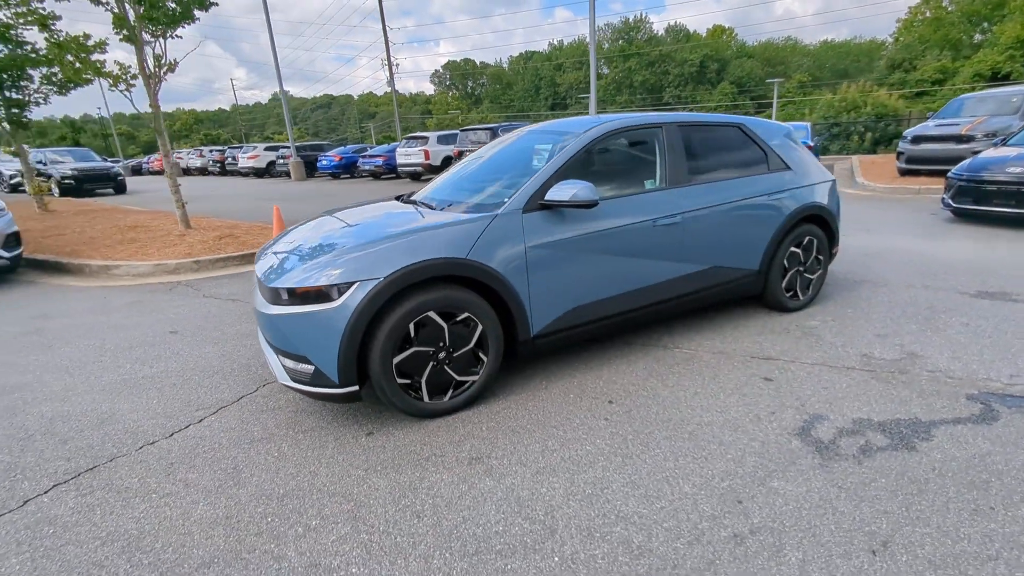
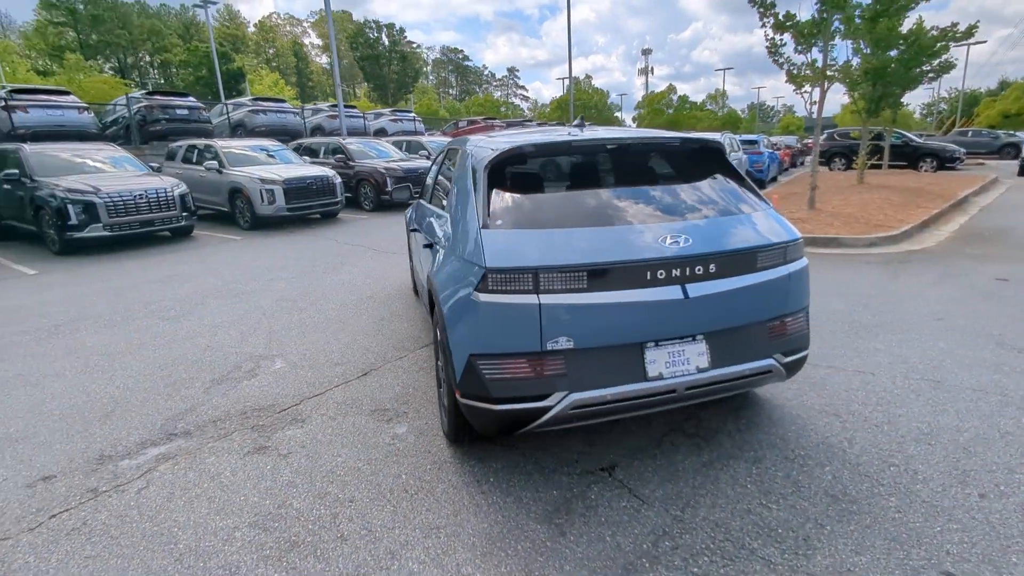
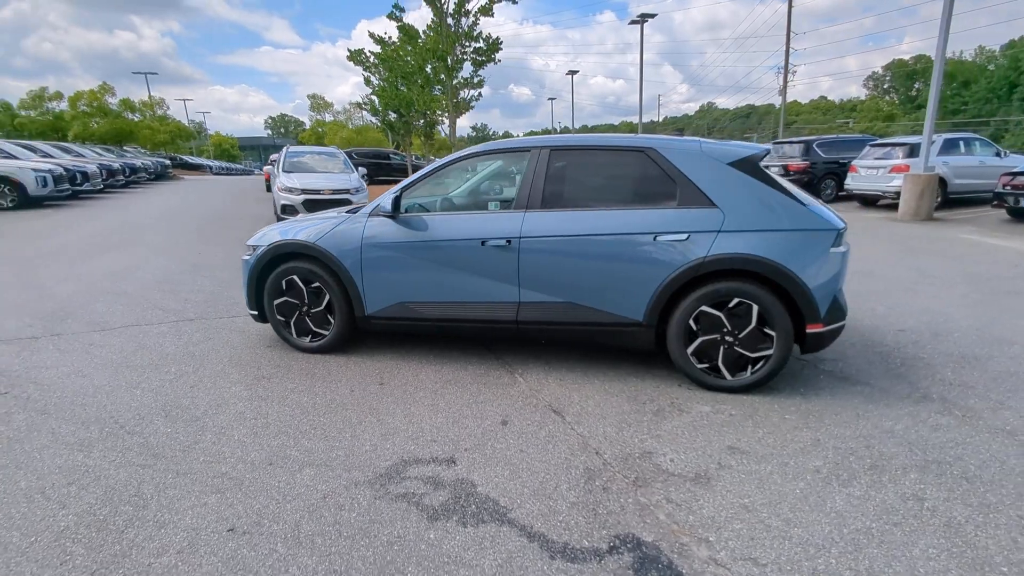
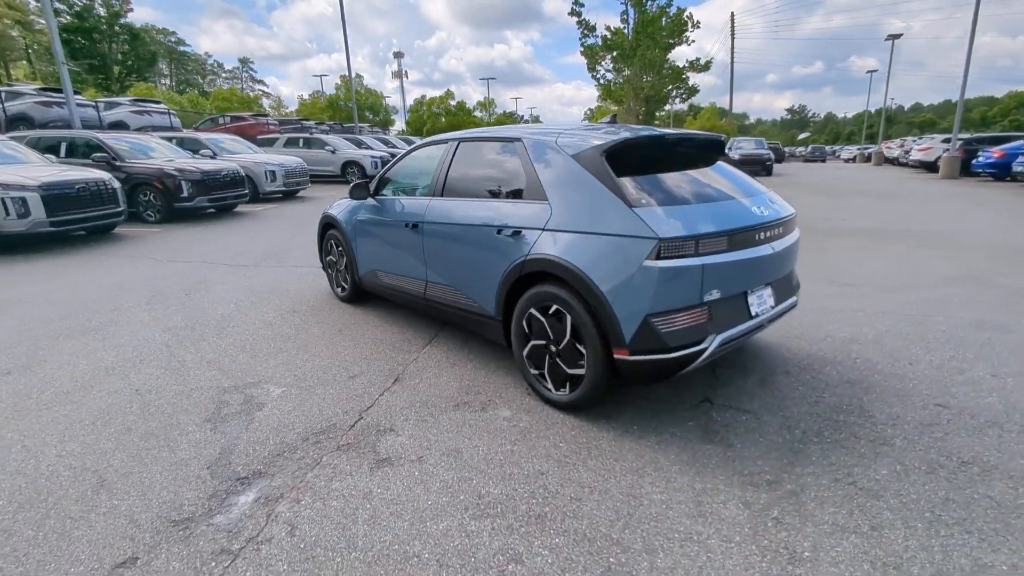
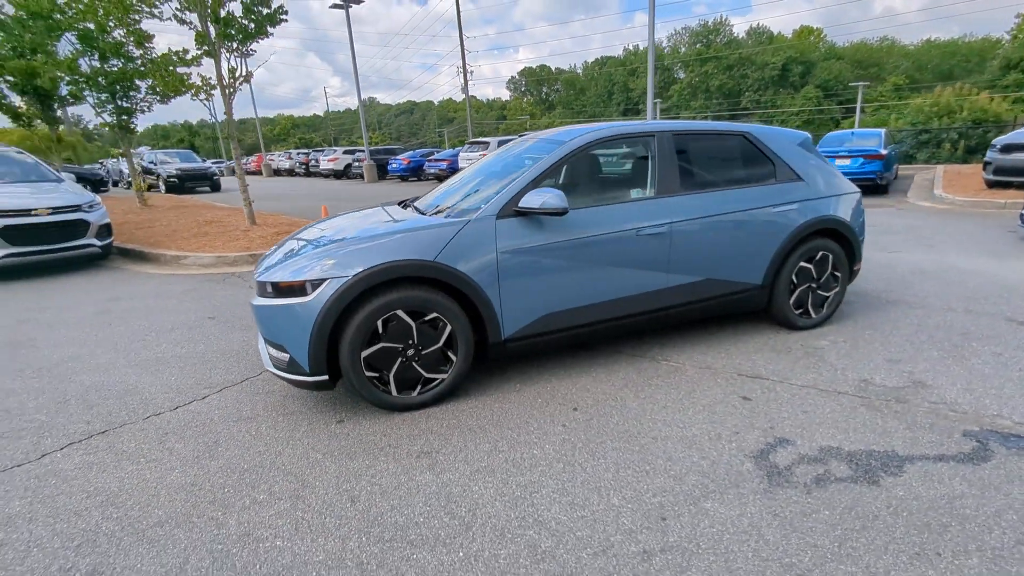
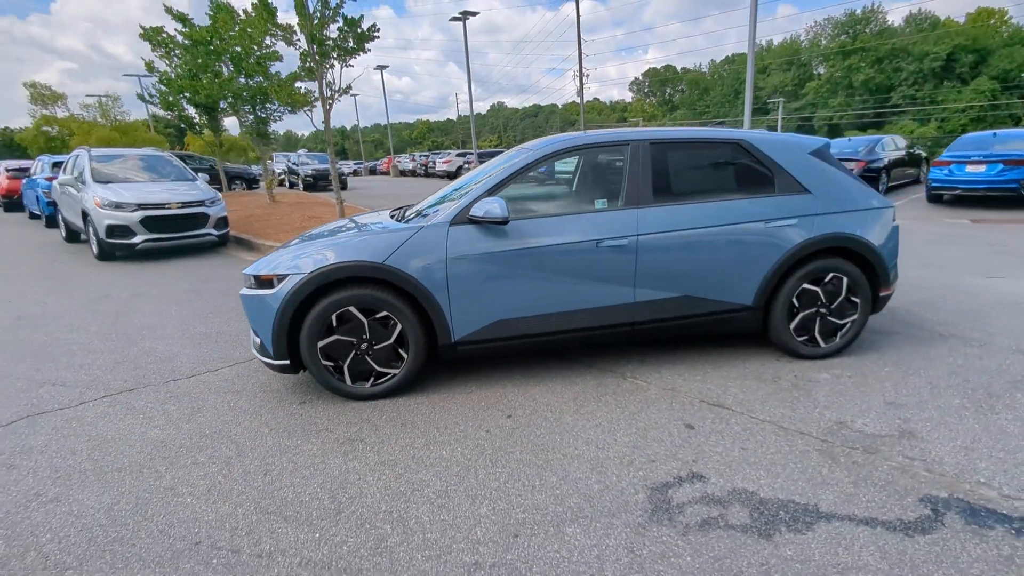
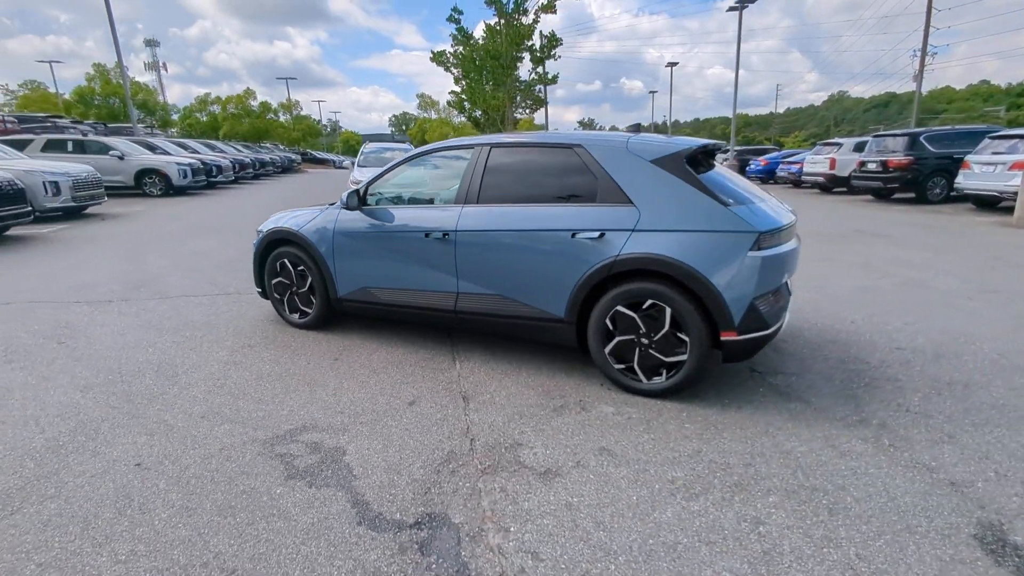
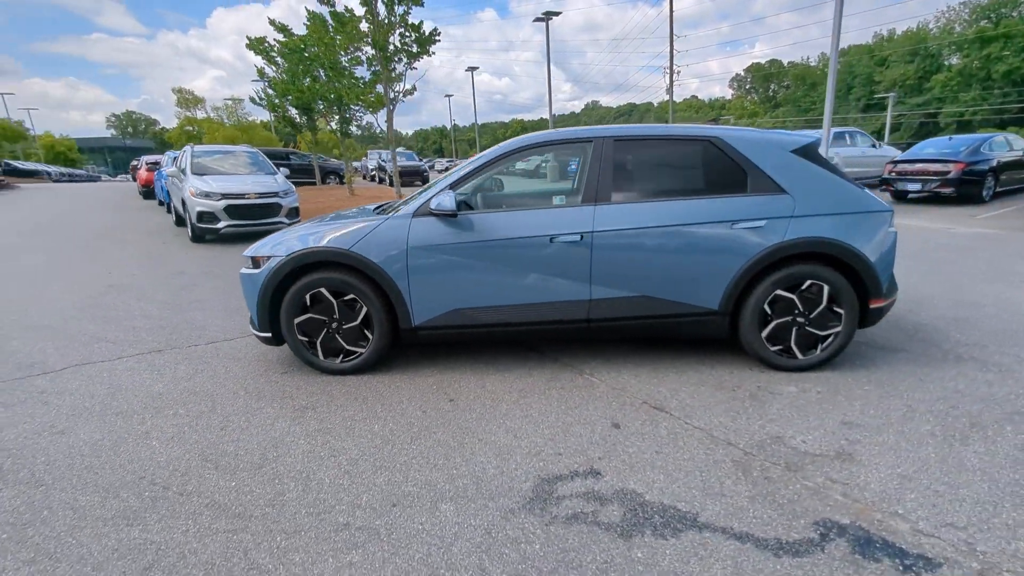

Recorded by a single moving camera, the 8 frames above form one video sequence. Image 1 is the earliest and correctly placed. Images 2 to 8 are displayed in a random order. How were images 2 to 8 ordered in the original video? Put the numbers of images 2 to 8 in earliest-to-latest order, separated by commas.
5, 6, 8, 3, 7, 4, 2
